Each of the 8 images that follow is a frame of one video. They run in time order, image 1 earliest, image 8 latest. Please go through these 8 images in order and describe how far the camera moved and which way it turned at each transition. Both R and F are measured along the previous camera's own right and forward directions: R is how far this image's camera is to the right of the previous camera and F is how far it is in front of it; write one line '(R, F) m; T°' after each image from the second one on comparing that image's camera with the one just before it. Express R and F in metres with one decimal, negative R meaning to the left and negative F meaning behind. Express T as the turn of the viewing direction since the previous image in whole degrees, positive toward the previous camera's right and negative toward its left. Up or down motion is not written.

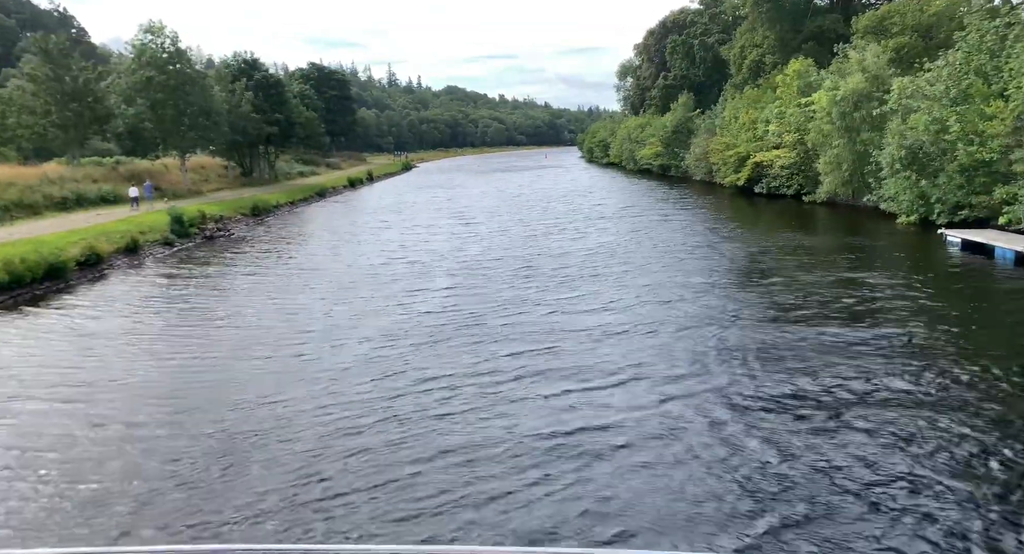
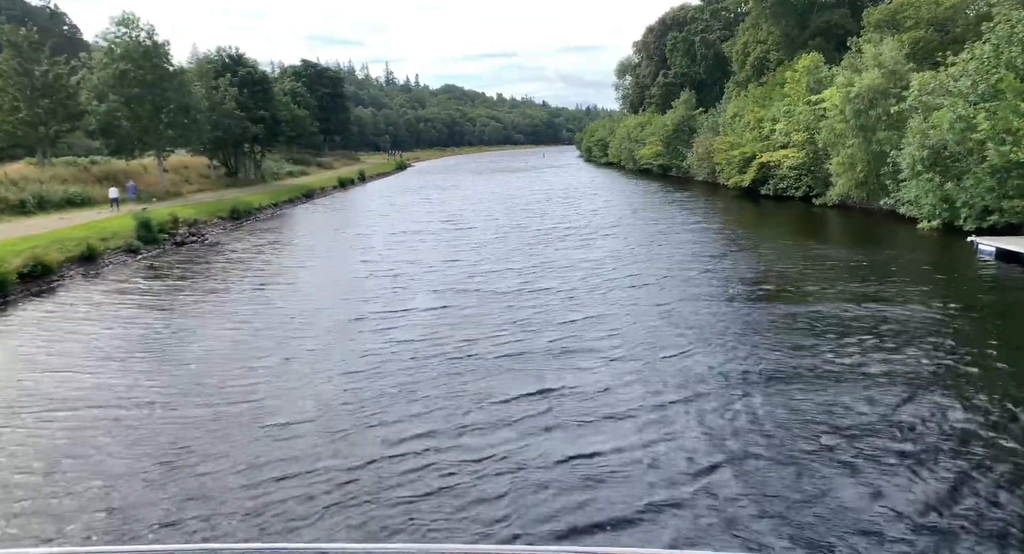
(+0.2, +2.5) m; 0°
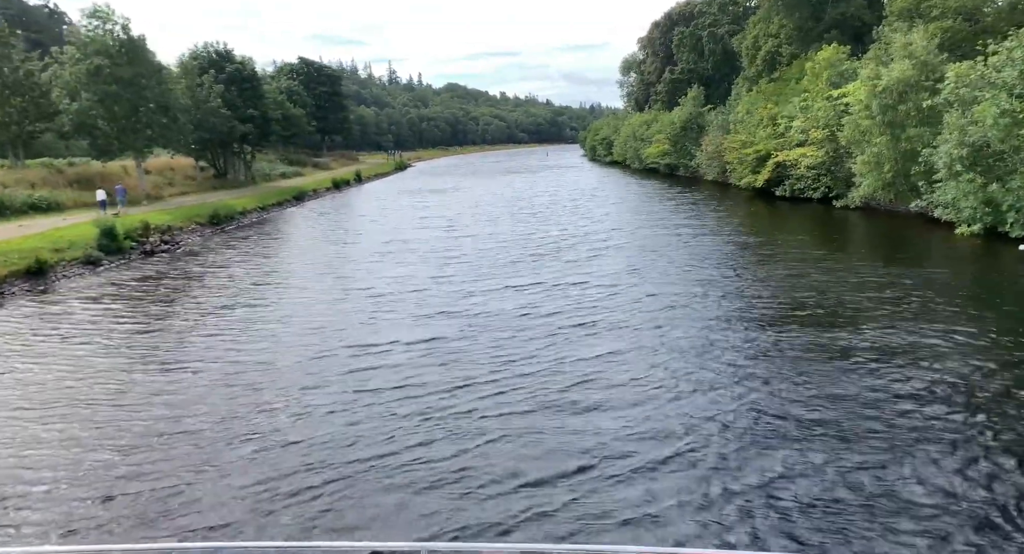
(+0.2, +2.9) m; 0°
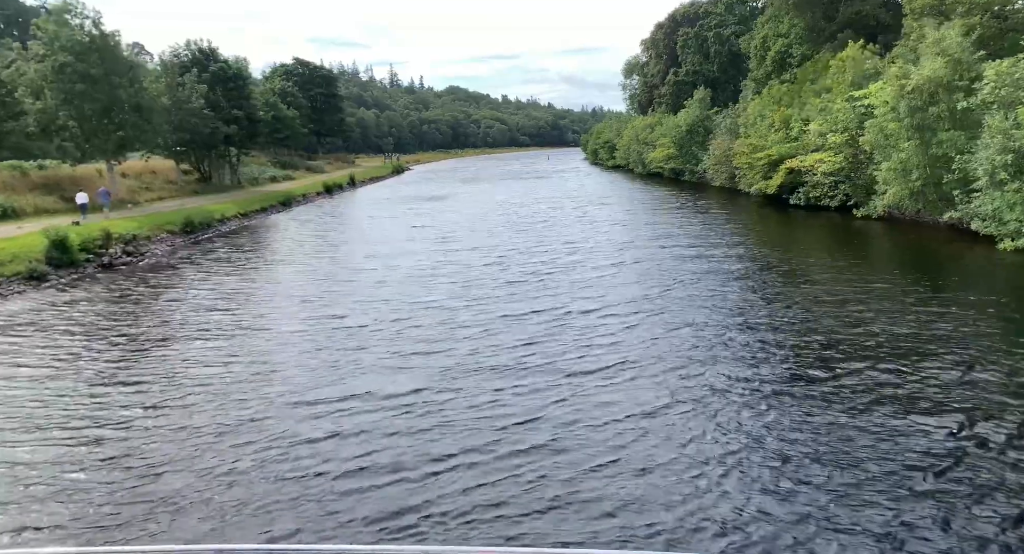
(+0.2, +2.9) m; 0°
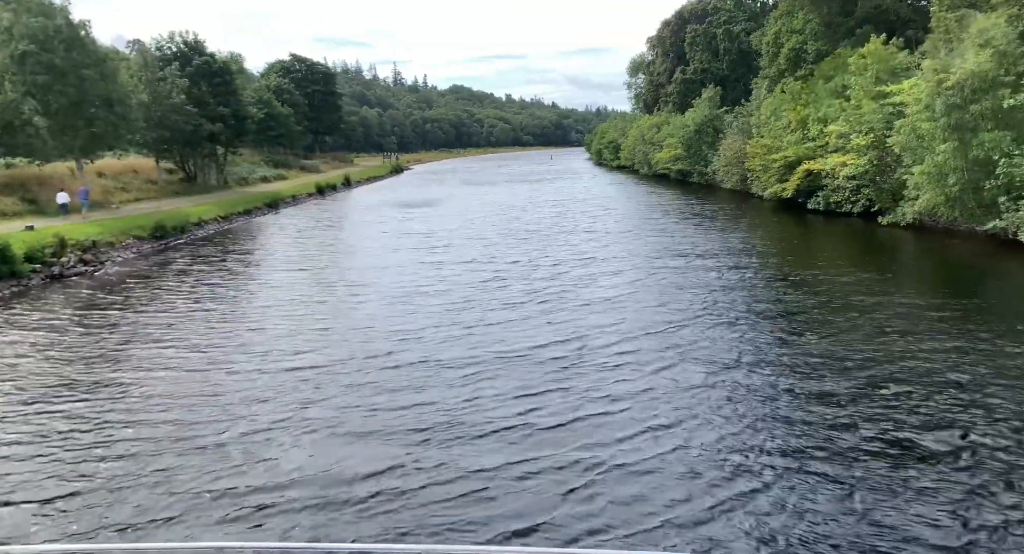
(+0.2, +3.0) m; 0°
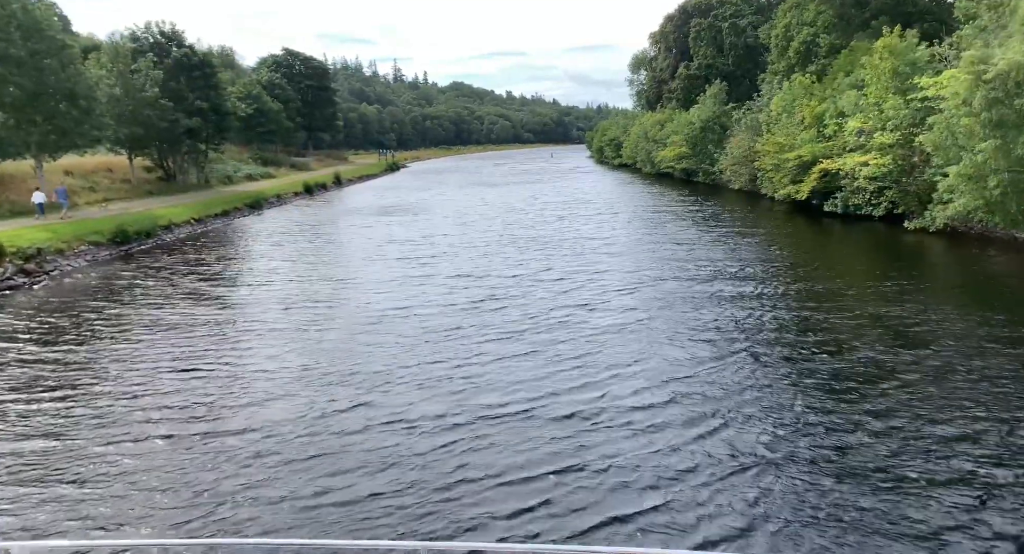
(+0.2, +3.0) m; 0°
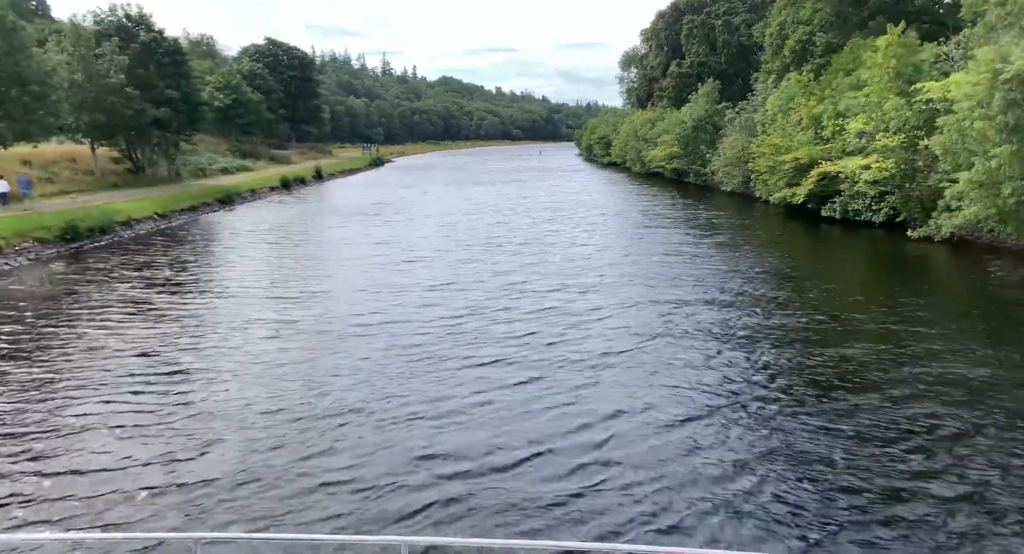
(+0.2, +2.1) m; +1°
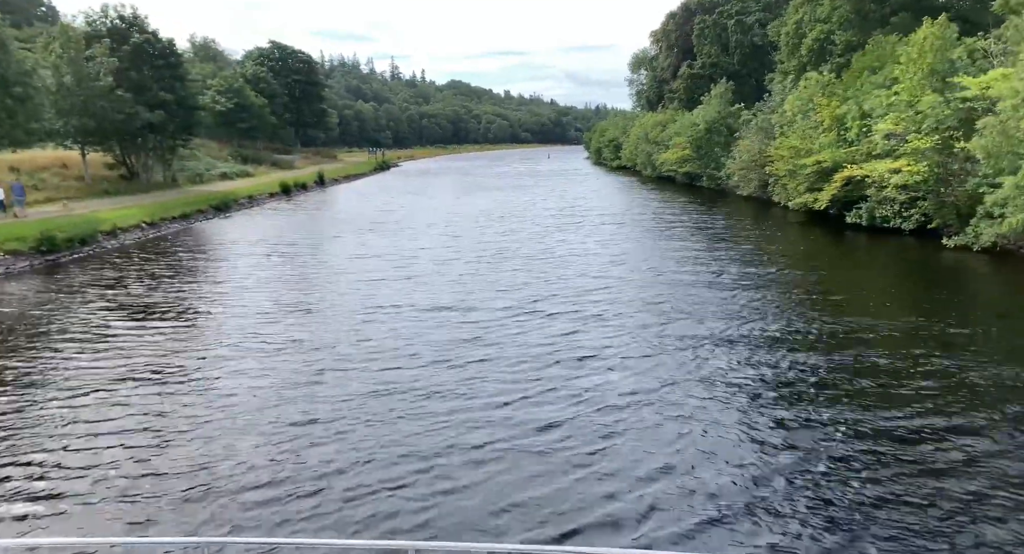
(0.0, +2.1) m; -1°
